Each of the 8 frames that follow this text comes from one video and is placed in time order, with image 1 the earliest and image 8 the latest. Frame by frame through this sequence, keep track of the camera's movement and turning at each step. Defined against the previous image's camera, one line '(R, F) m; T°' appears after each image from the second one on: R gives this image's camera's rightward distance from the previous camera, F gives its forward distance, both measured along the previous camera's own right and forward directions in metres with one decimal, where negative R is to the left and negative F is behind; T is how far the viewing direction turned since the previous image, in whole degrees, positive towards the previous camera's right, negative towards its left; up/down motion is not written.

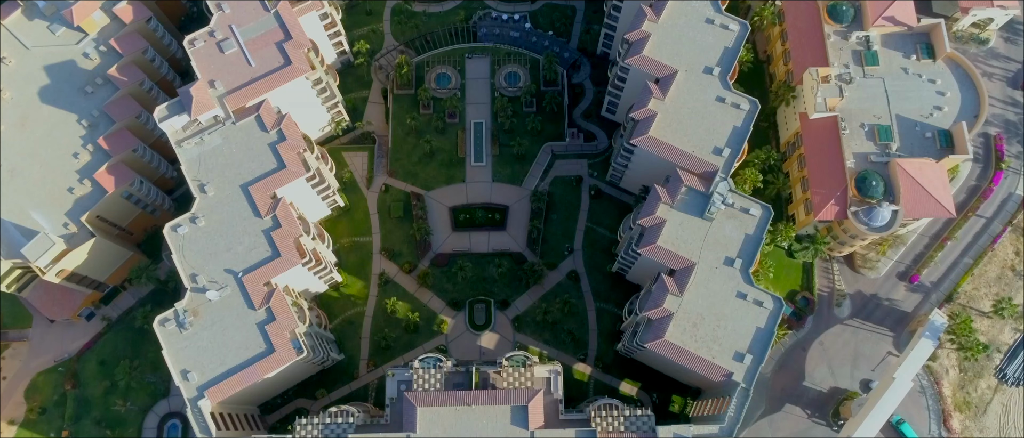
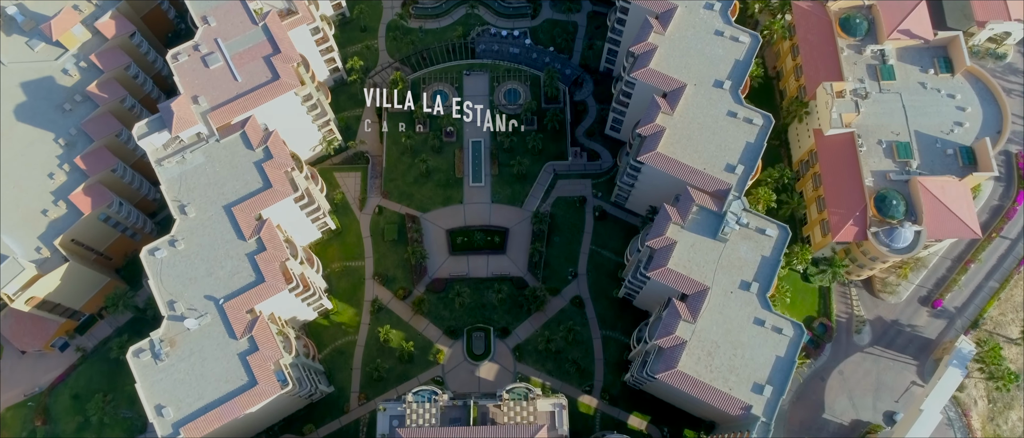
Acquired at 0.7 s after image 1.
(-0.2, +5.6) m; 0°
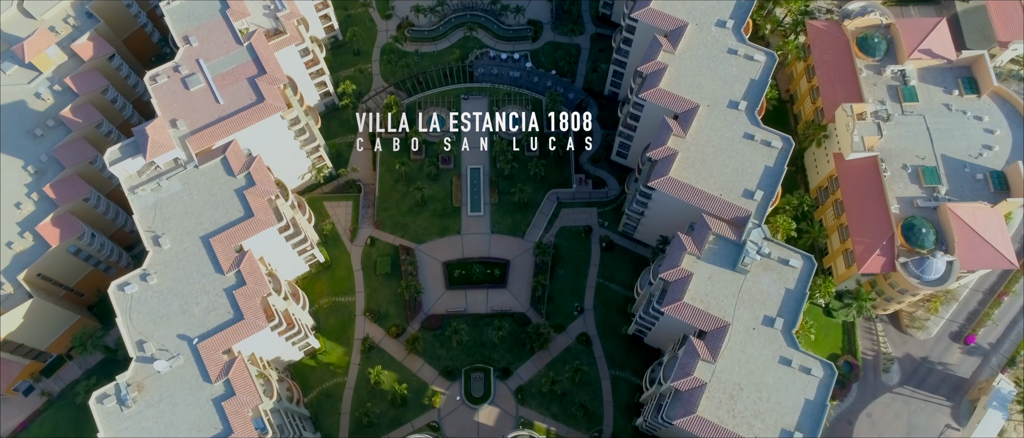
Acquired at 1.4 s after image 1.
(-0.2, +6.6) m; 0°
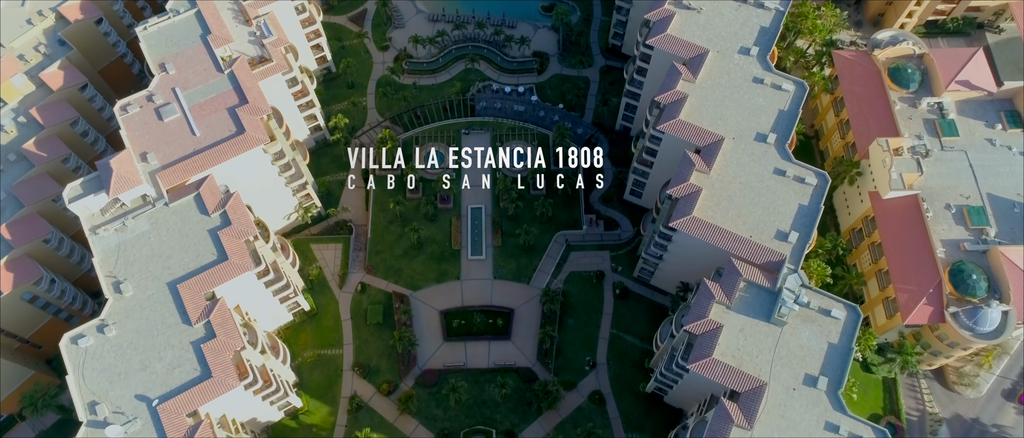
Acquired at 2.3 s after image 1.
(-0.5, +8.6) m; 0°
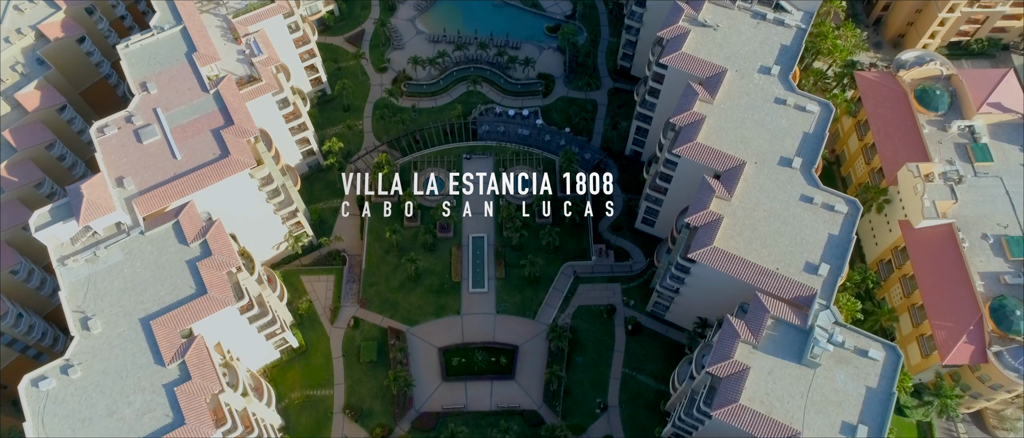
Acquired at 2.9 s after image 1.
(-0.4, +5.8) m; 0°
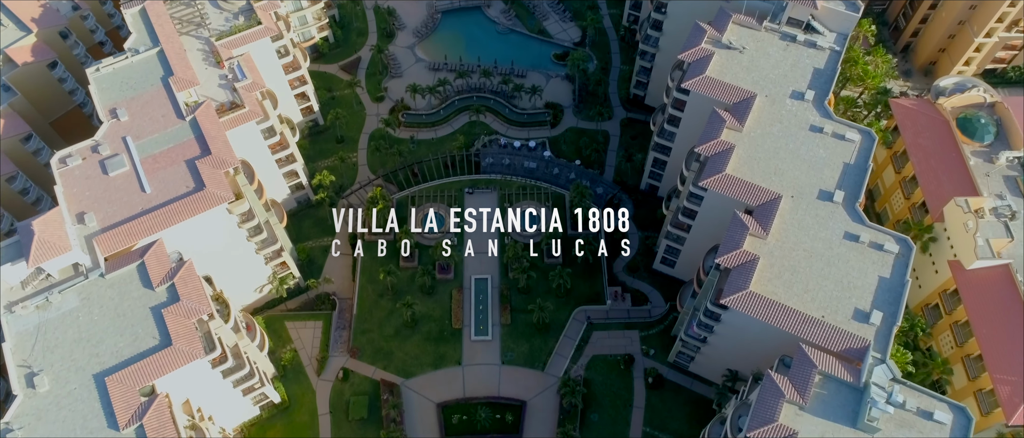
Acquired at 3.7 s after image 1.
(-0.6, +7.8) m; 0°
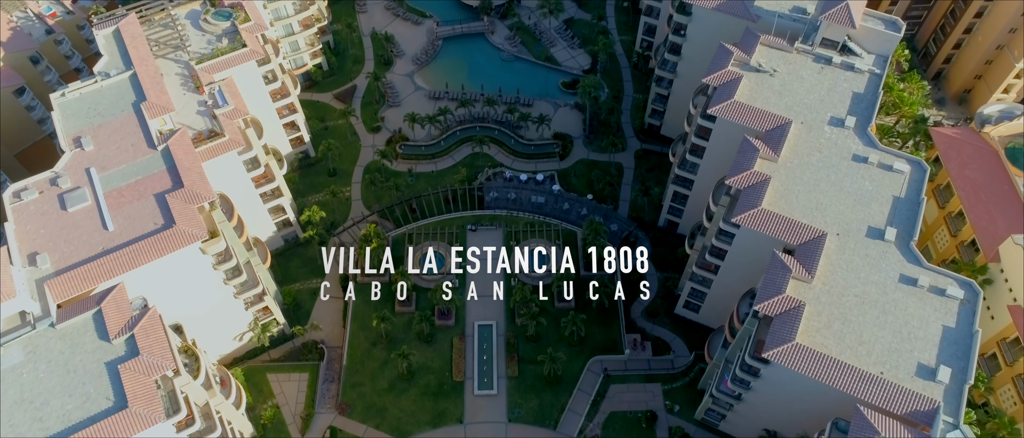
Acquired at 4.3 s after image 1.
(-0.7, +7.4) m; 0°
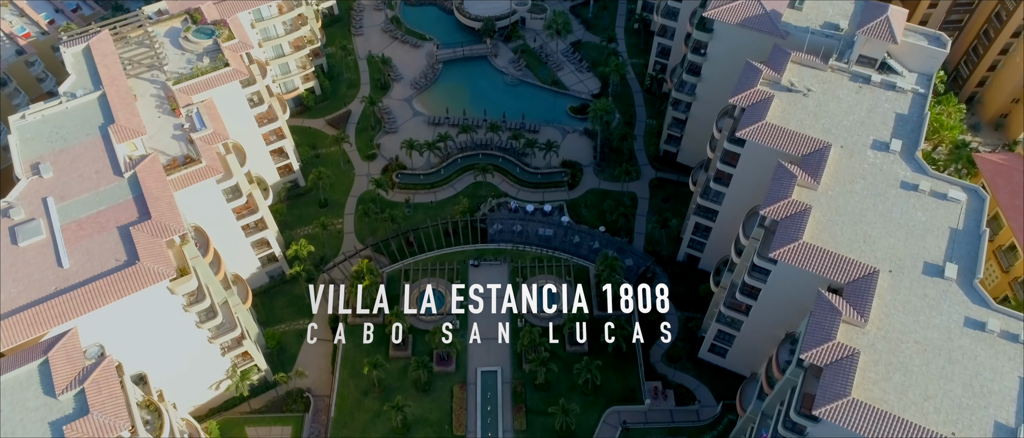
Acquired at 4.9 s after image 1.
(-0.6, +6.7) m; 0°
